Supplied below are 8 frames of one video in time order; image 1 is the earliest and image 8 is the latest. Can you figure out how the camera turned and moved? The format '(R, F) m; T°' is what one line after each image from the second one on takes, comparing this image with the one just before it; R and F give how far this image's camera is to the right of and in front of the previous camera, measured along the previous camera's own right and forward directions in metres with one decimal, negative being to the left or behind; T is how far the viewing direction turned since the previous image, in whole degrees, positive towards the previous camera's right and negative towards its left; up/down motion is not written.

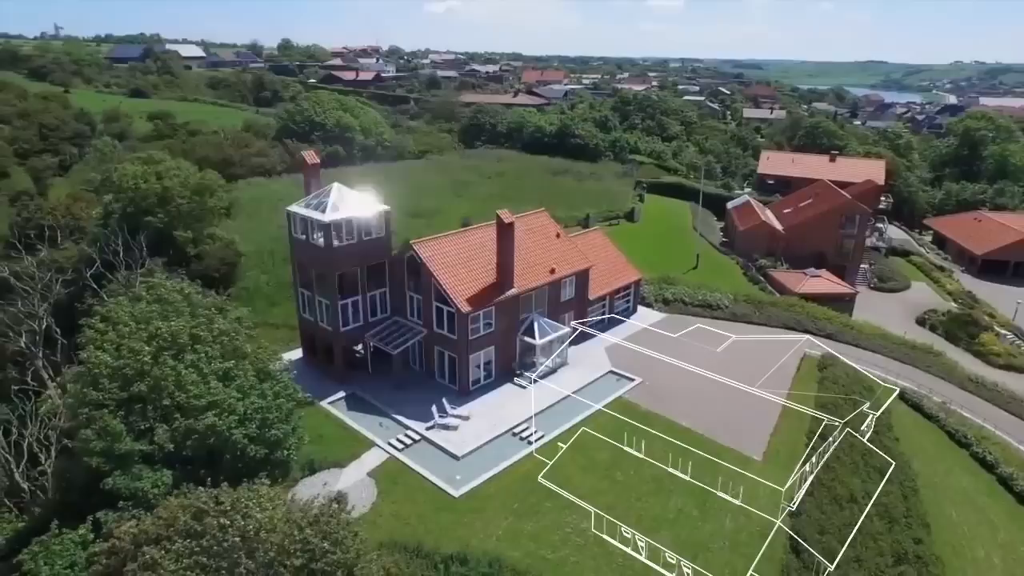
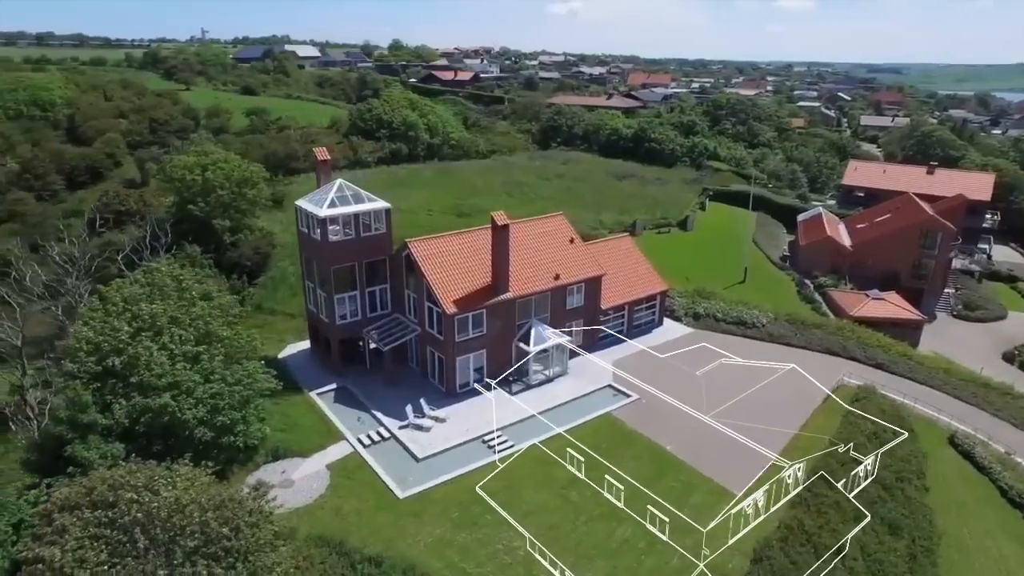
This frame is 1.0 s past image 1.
(+5.7, +1.2) m; -10°
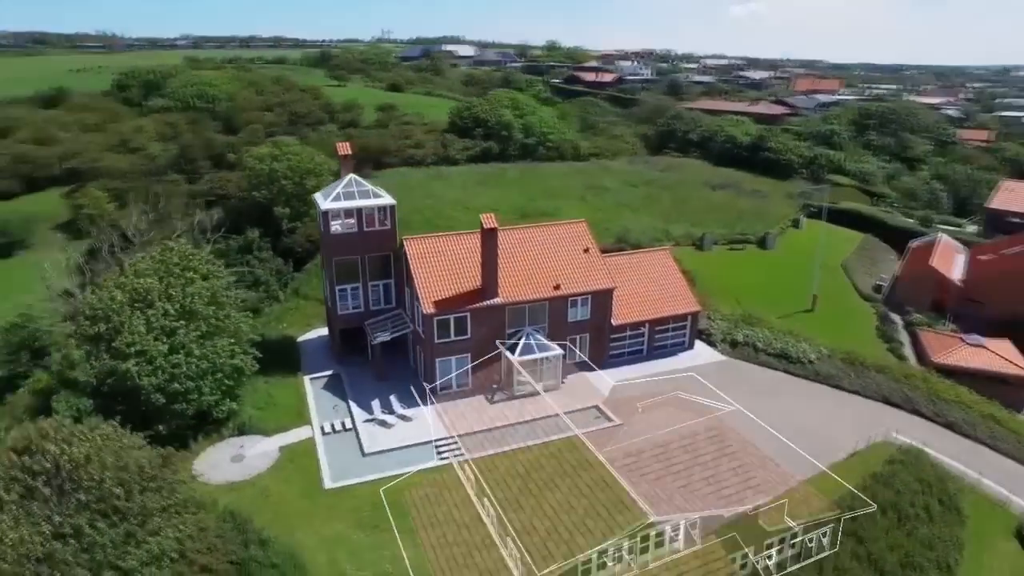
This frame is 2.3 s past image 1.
(+8.2, +2.0) m; -14°
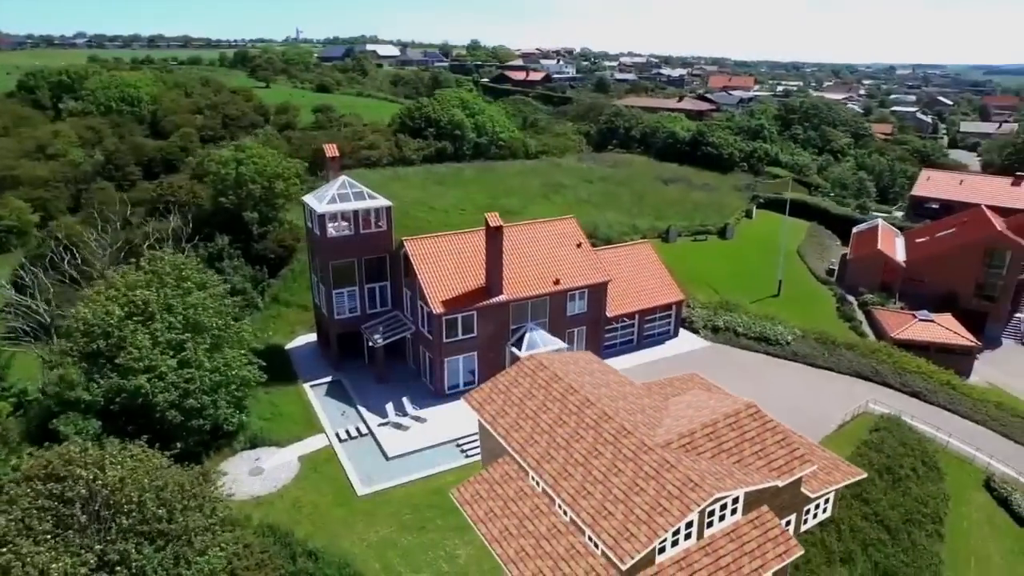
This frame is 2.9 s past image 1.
(-4.1, -0.2) m; +7°
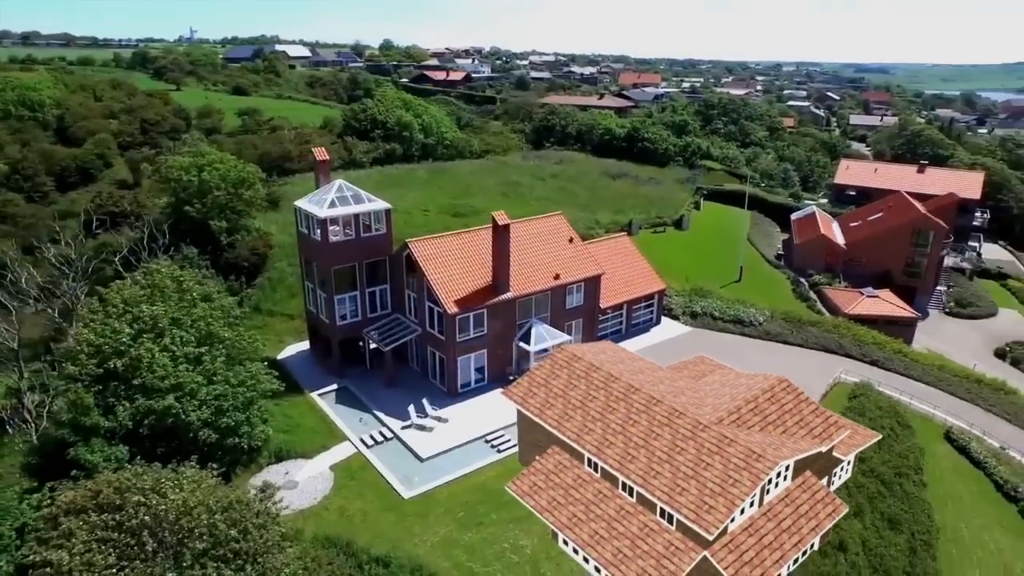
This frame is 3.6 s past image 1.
(-4.9, -0.3) m; +8°
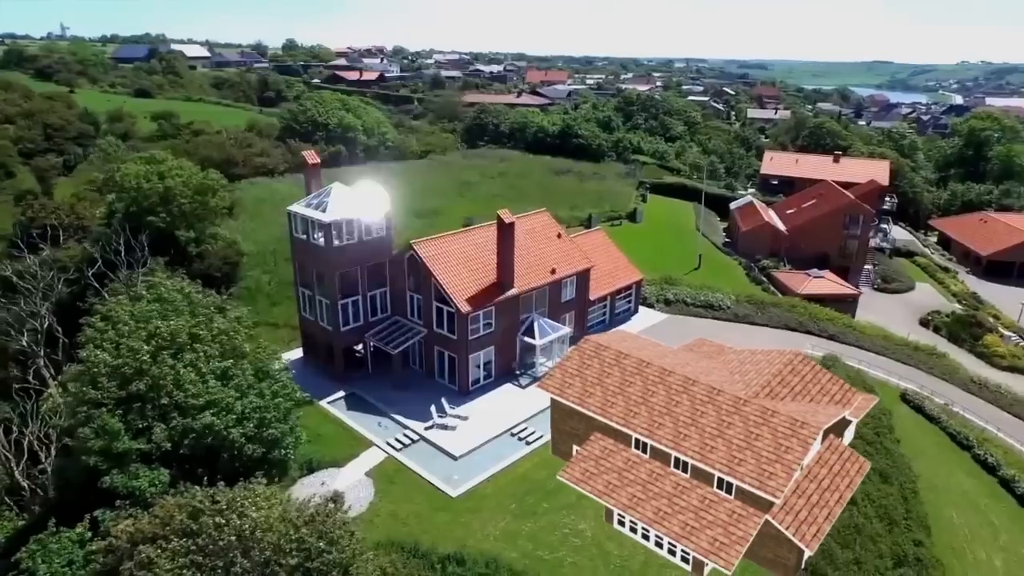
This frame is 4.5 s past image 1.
(-5.1, -0.2) m; +8°
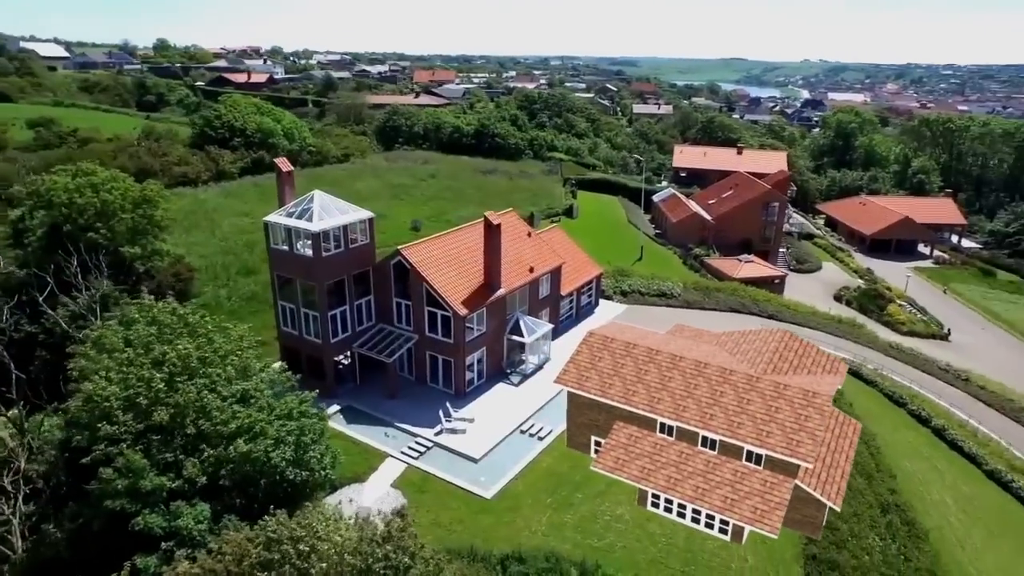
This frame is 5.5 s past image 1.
(-5.2, +0.1) m; +10°
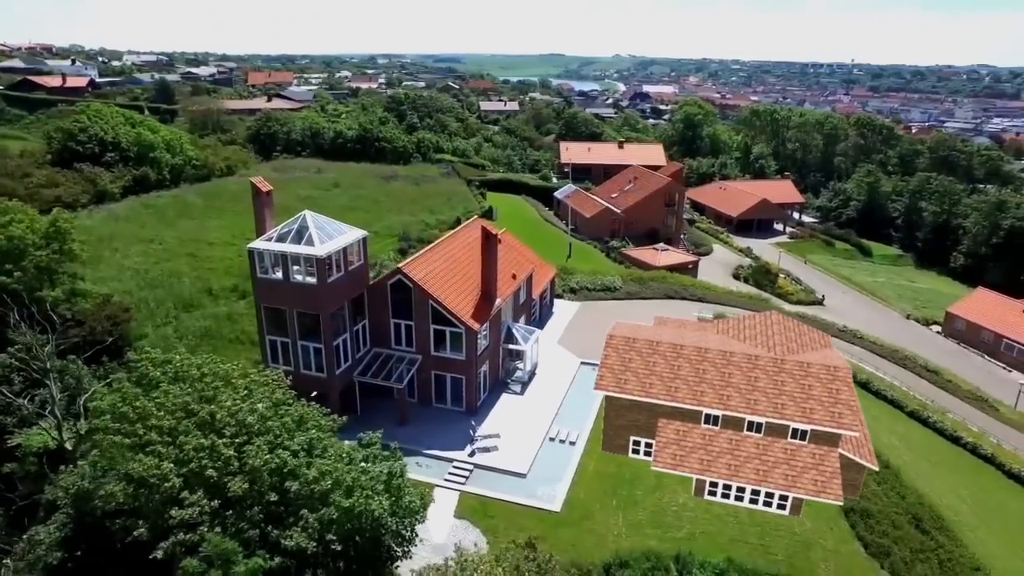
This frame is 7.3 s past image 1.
(-7.8, +1.5) m; +14°
